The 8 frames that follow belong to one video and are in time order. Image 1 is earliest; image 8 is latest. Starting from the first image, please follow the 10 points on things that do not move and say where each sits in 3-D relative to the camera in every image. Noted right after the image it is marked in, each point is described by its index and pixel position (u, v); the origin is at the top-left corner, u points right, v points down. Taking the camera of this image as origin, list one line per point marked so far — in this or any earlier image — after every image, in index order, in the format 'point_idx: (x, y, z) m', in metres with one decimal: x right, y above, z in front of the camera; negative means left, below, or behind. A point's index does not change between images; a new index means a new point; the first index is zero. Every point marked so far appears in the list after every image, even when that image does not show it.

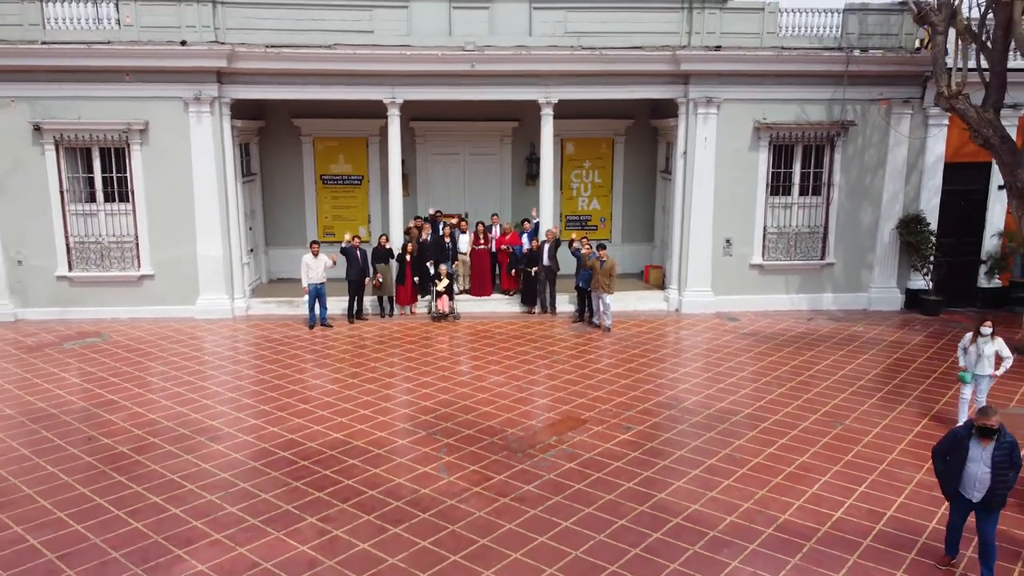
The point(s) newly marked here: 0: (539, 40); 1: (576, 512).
0: (+0.4, +4.0, +12.8) m
1: (+0.6, -1.9, +6.8) m
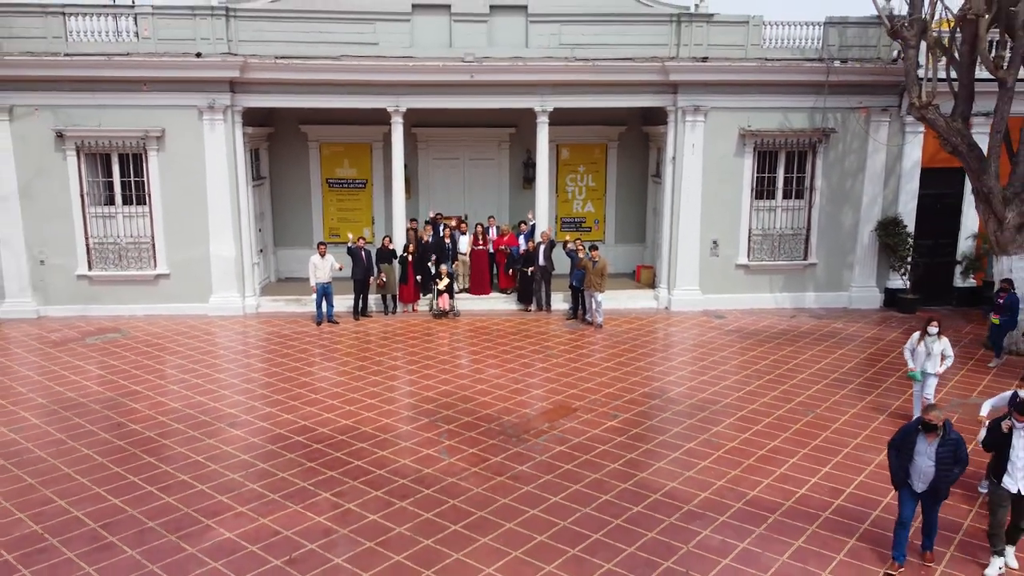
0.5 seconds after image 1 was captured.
0: (+0.4, +4.0, +13.5) m
1: (+0.5, -1.9, +7.5) m
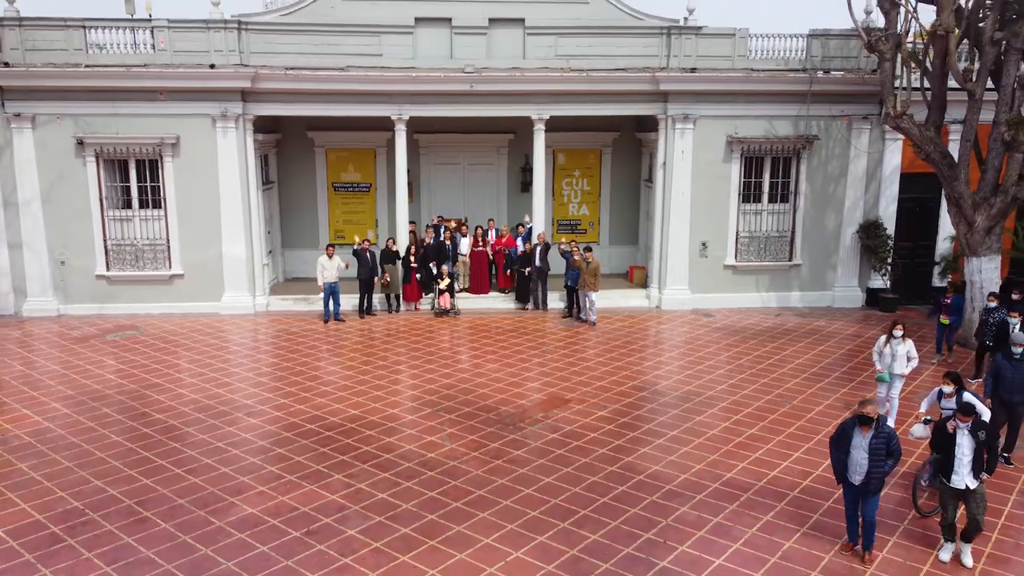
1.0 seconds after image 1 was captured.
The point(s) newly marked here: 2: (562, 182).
0: (+0.3, +4.0, +14.2) m
1: (+0.5, -1.9, +8.2) m
2: (+1.0, +2.2, +16.5) m
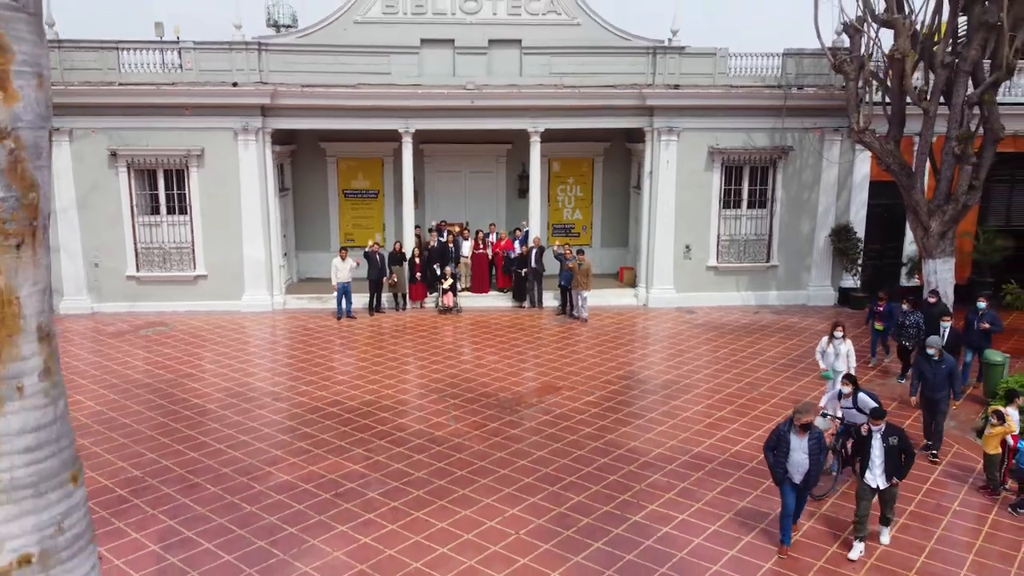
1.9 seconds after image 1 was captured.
0: (+0.3, +4.0, +15.4) m
1: (+0.4, -1.9, +9.4) m
2: (+1.0, +2.2, +17.7) m
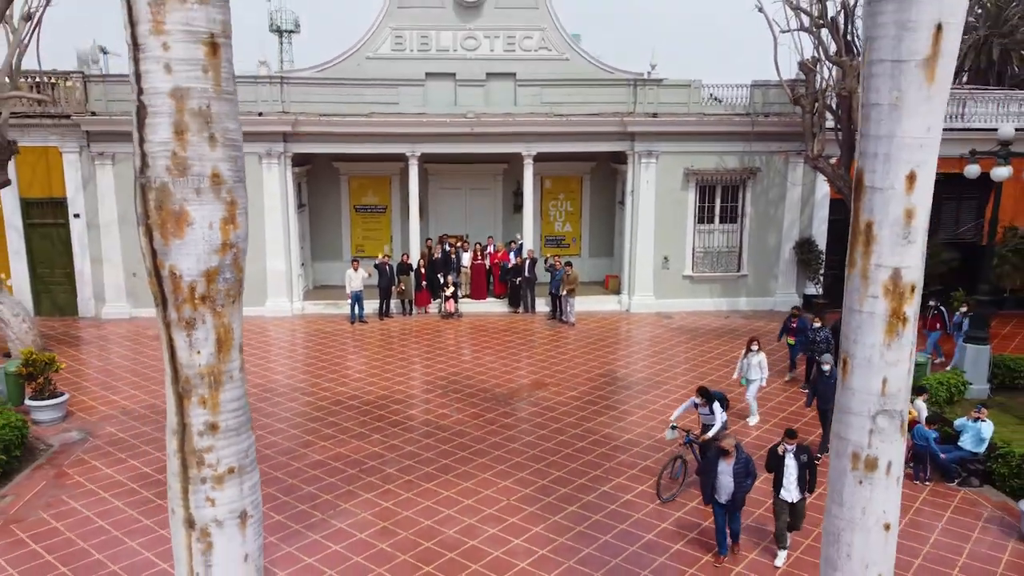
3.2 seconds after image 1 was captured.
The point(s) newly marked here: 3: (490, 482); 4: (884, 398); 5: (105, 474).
0: (+0.2, +3.9, +17.2) m
1: (+0.3, -2.0, +11.1) m
2: (+0.9, +2.1, +19.4) m
3: (-0.3, -2.4, +9.6) m
4: (+1.9, -0.6, +4.1) m
5: (-4.9, -2.2, +9.6) m
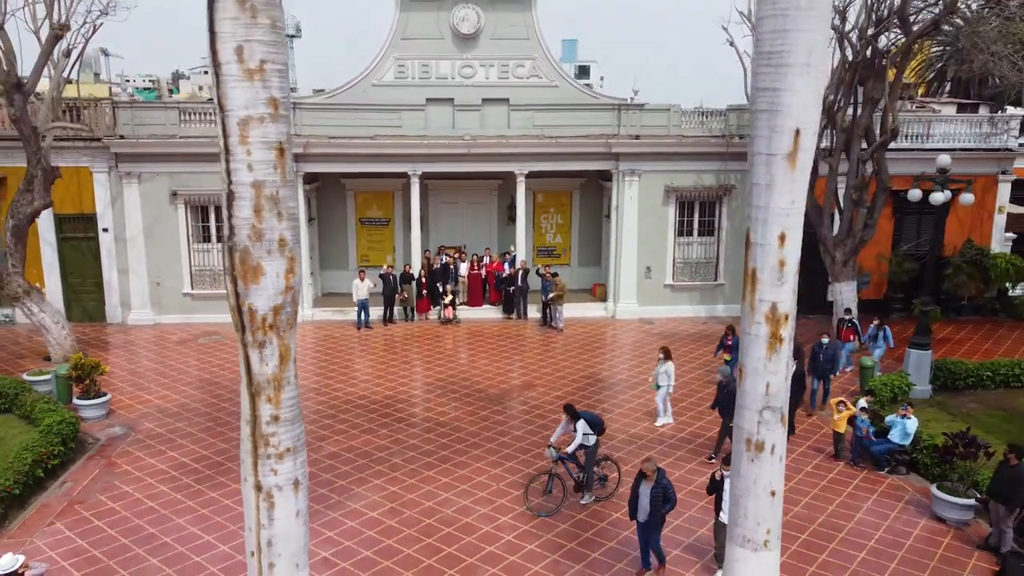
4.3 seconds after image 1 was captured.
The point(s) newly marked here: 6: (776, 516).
0: (+0.1, +3.7, +18.6) m
1: (+0.2, -2.2, +12.6) m
2: (+0.7, +1.9, +20.9) m
3: (-0.4, -2.5, +11.1) m
4: (+1.8, -0.8, +5.6) m
5: (-5.1, -2.4, +11.1) m
6: (+1.9, -1.7, +5.8) m
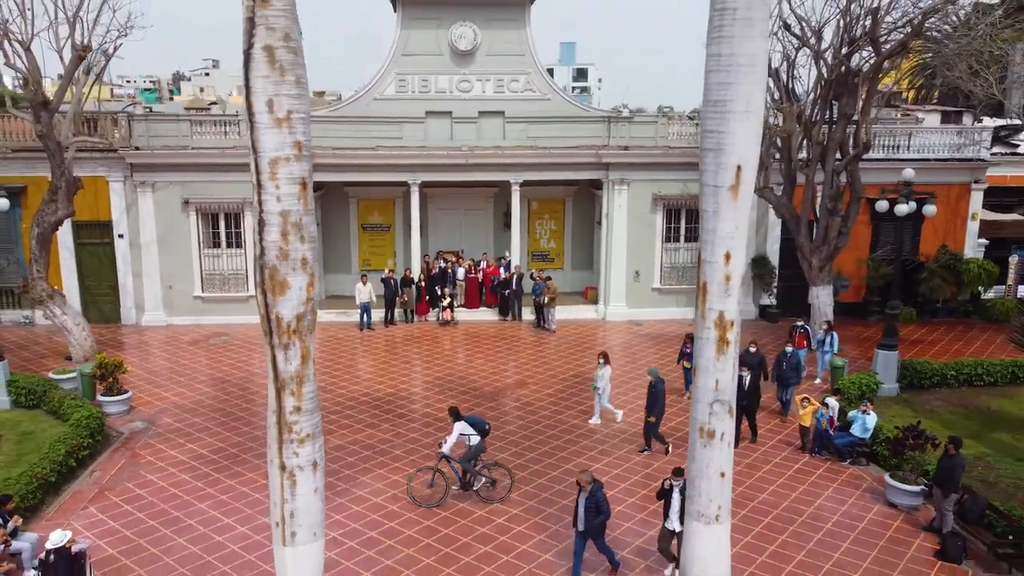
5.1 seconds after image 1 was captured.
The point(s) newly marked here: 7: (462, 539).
0: (-0.1, +3.6, +19.6) m
1: (+0.1, -2.3, +13.6) m
2: (+0.6, +1.8, +21.8) m
3: (-0.5, -2.6, +12.0) m
4: (+1.7, -0.9, +6.5) m
5: (-5.2, -2.5, +12.1) m
6: (+1.8, -1.8, +6.8) m
7: (-0.6, -3.1, +9.9) m
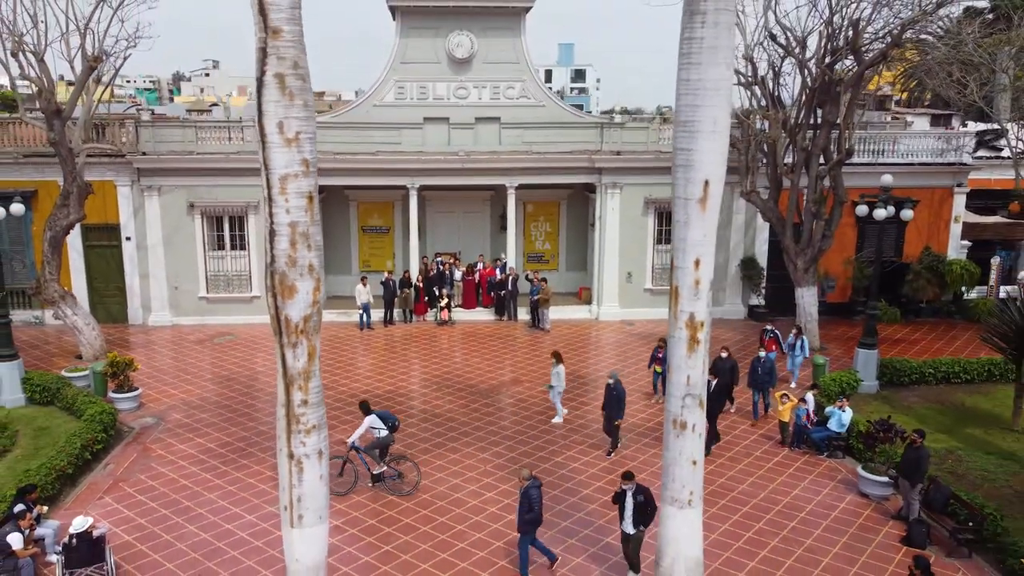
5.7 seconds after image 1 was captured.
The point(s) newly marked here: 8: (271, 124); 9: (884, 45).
0: (-0.2, +3.6, +20.2) m
1: (0.0, -2.3, +14.2) m
2: (+0.5, +1.8, +22.4) m
3: (-0.6, -2.7, +12.6) m
4: (+1.6, -0.9, +7.1) m
5: (-5.3, -2.5, +12.7) m
6: (+1.7, -1.8, +7.4) m
7: (-0.7, -3.2, +10.5) m
8: (-1.9, +1.3, +6.3) m
9: (+7.7, +5.1, +16.5) m
